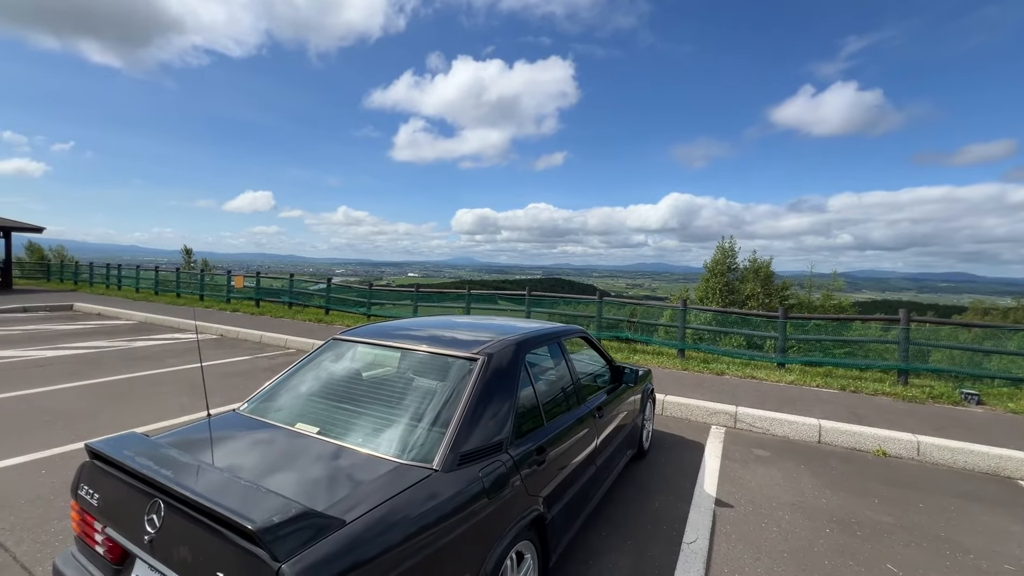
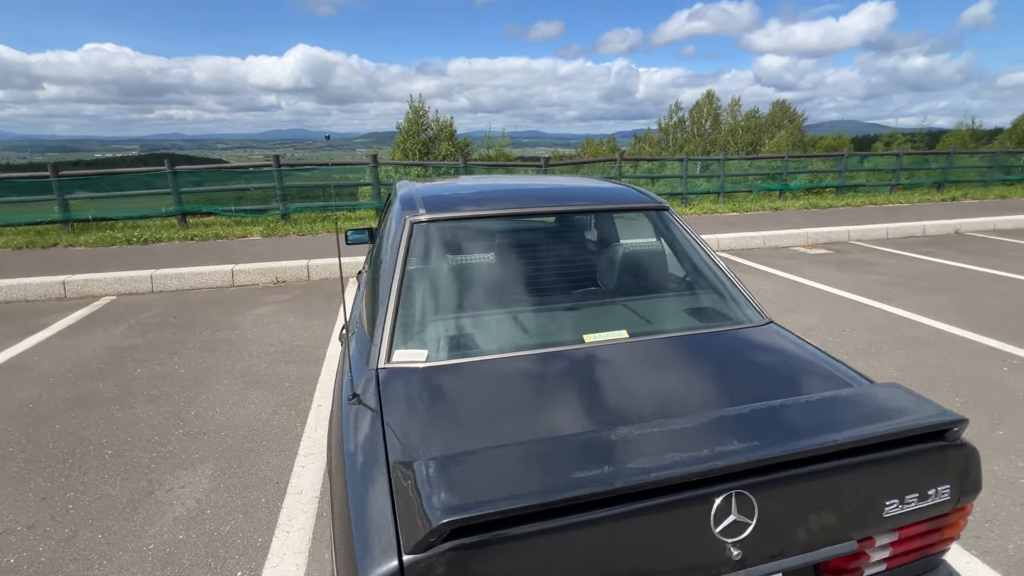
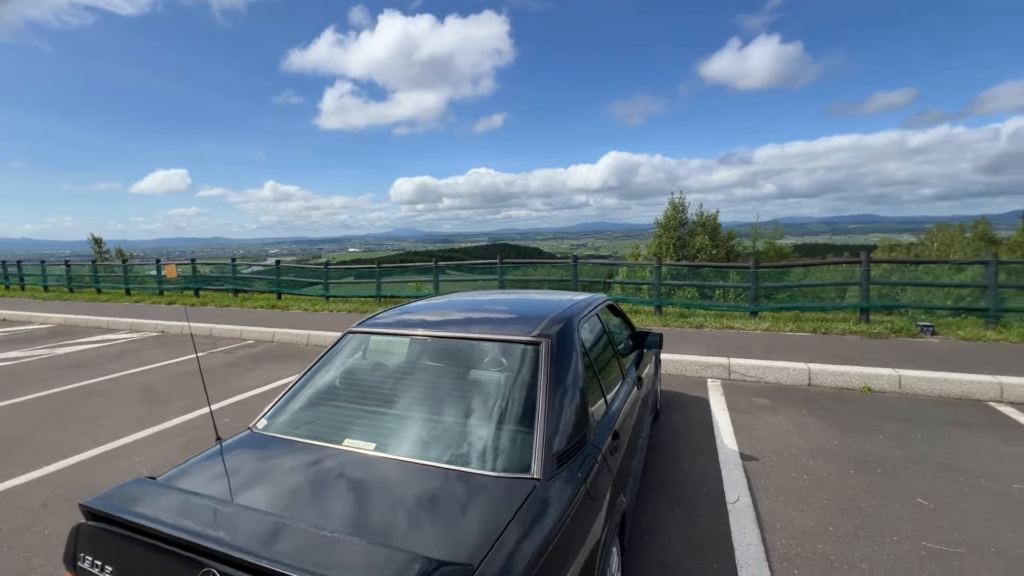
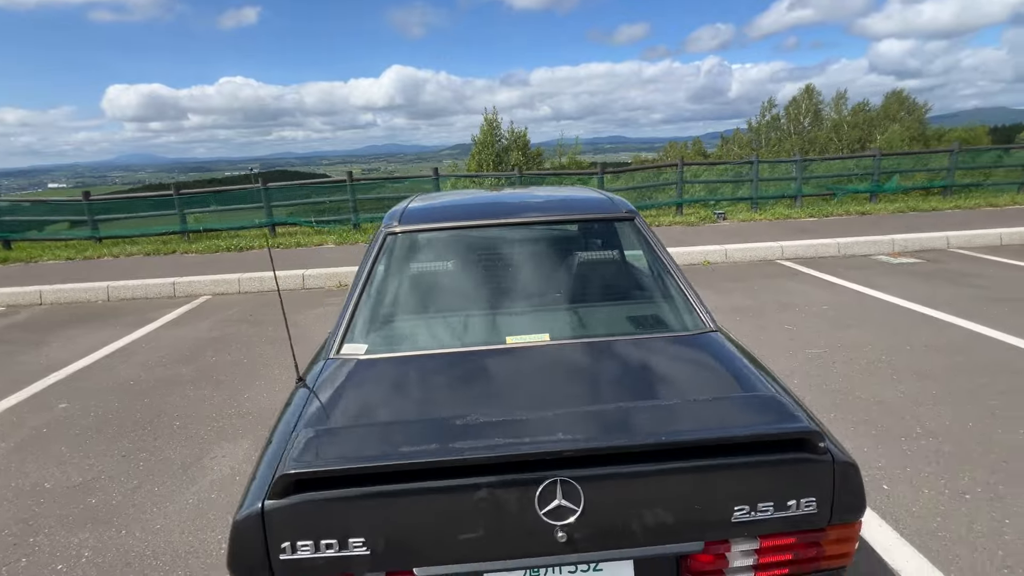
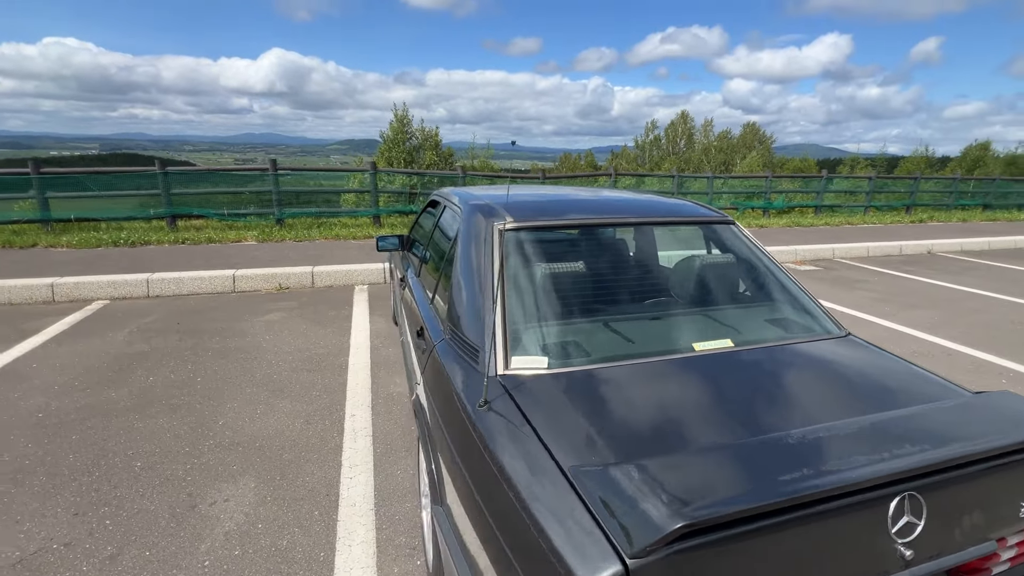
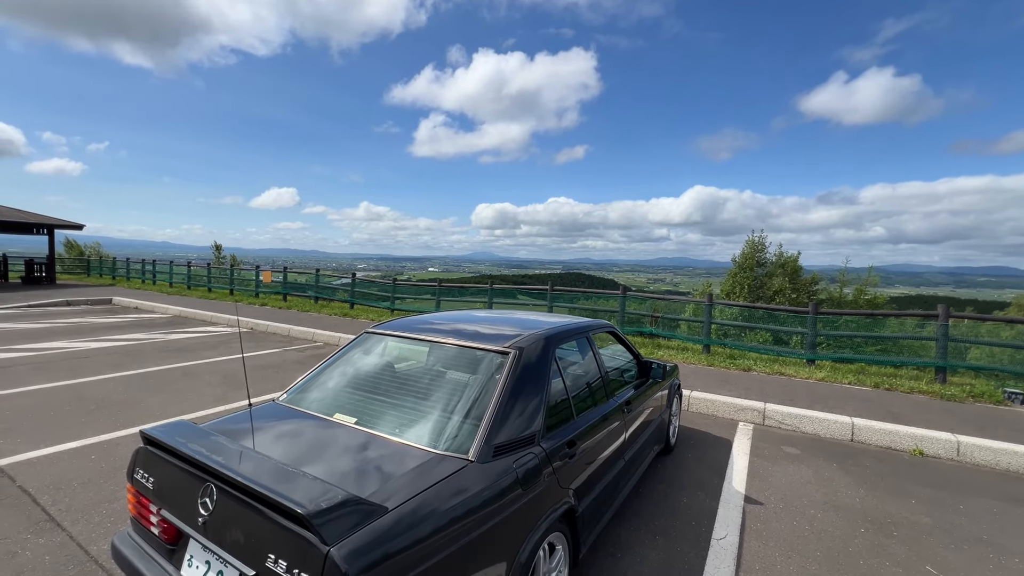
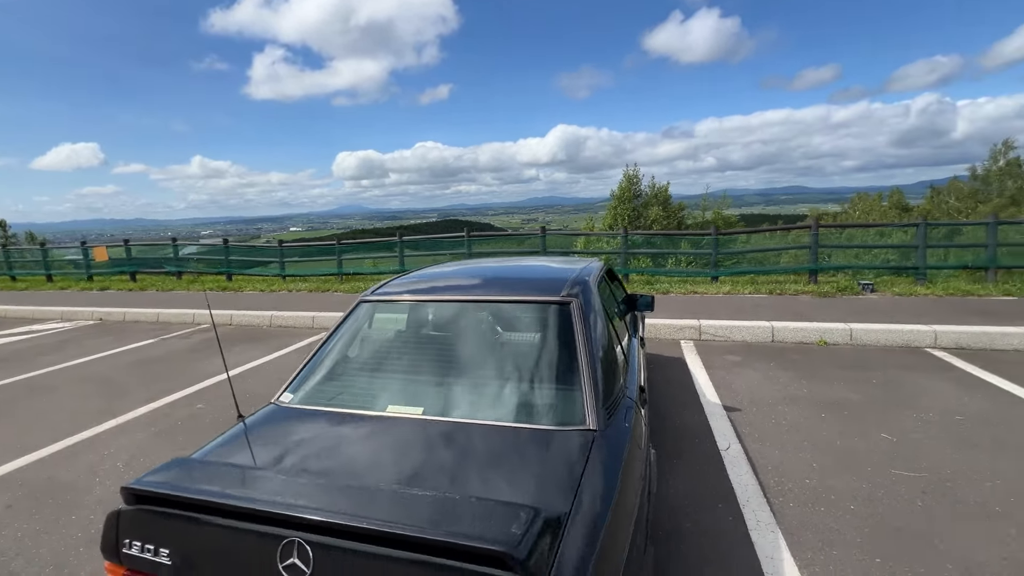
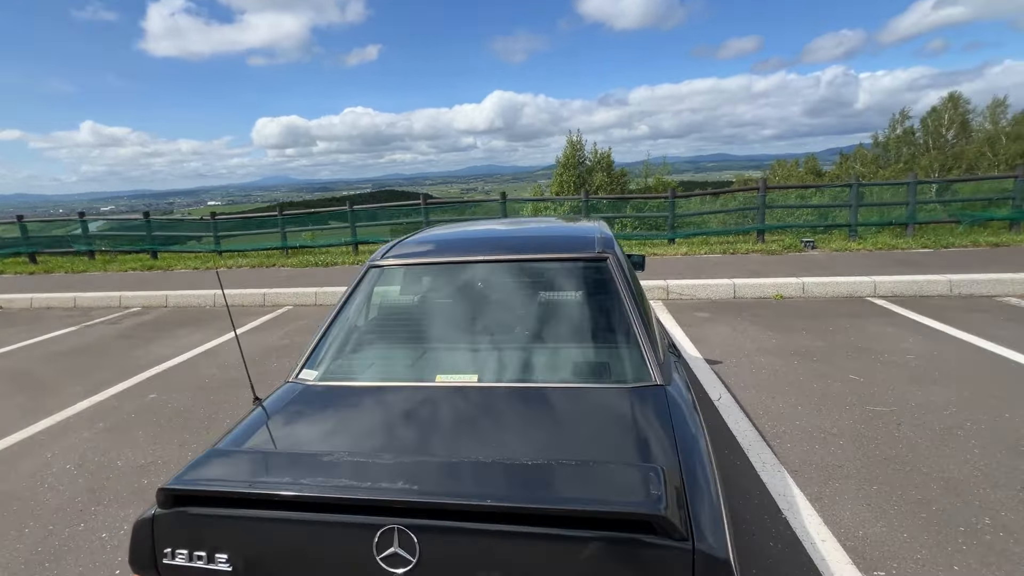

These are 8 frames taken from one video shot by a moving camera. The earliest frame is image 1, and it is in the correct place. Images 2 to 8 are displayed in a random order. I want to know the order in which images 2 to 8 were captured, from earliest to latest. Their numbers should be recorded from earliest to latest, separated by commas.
6, 3, 7, 8, 4, 2, 5
